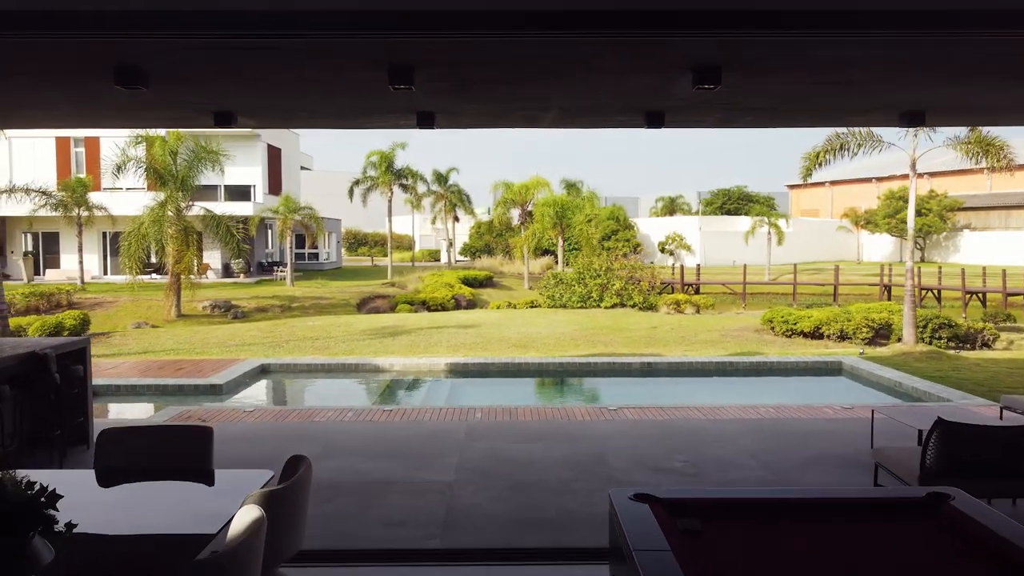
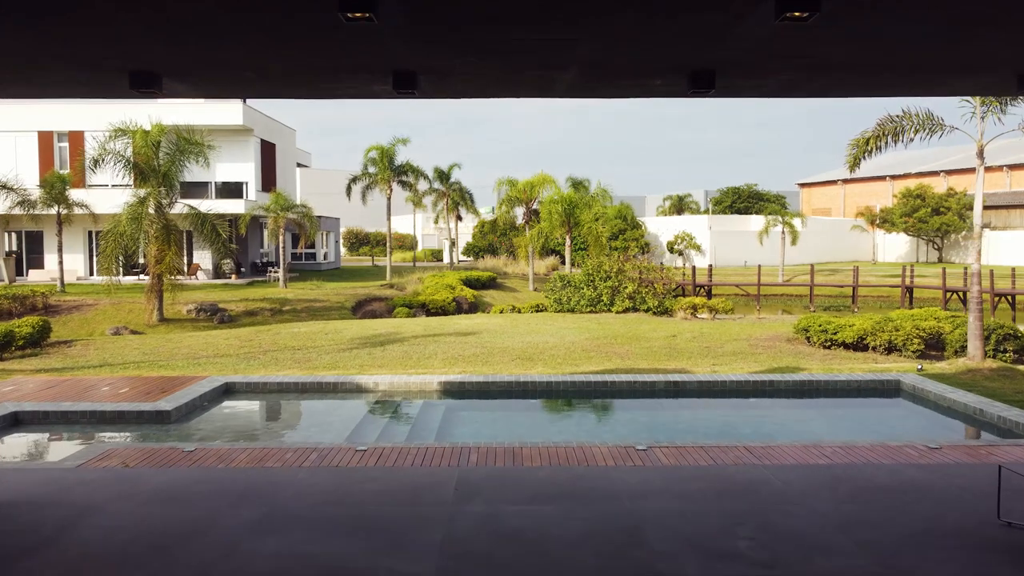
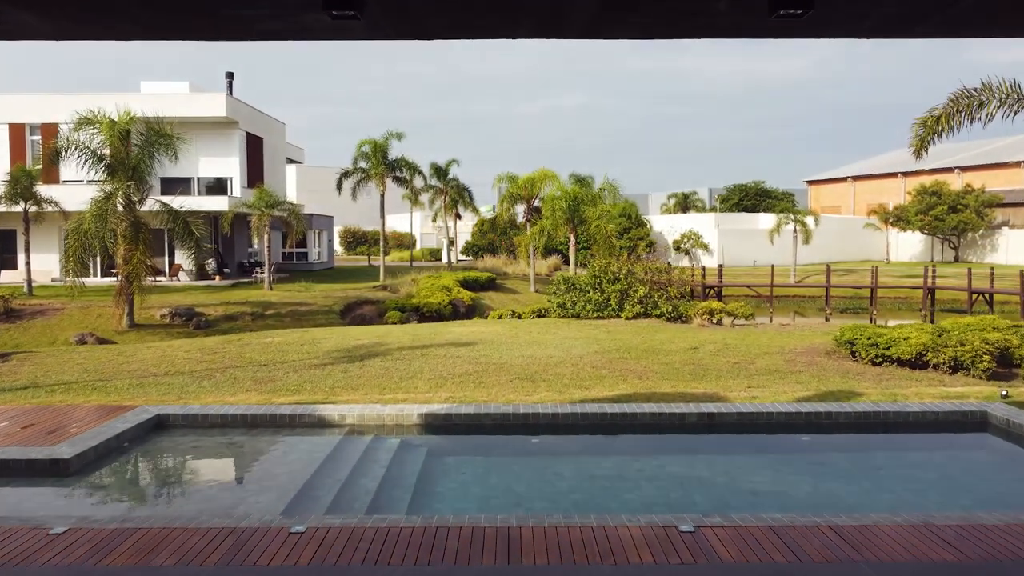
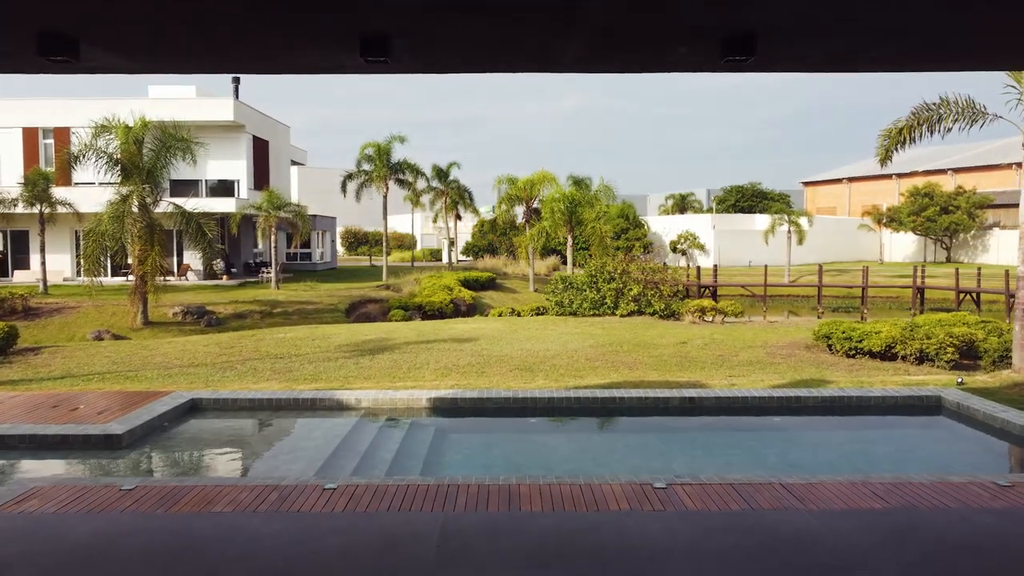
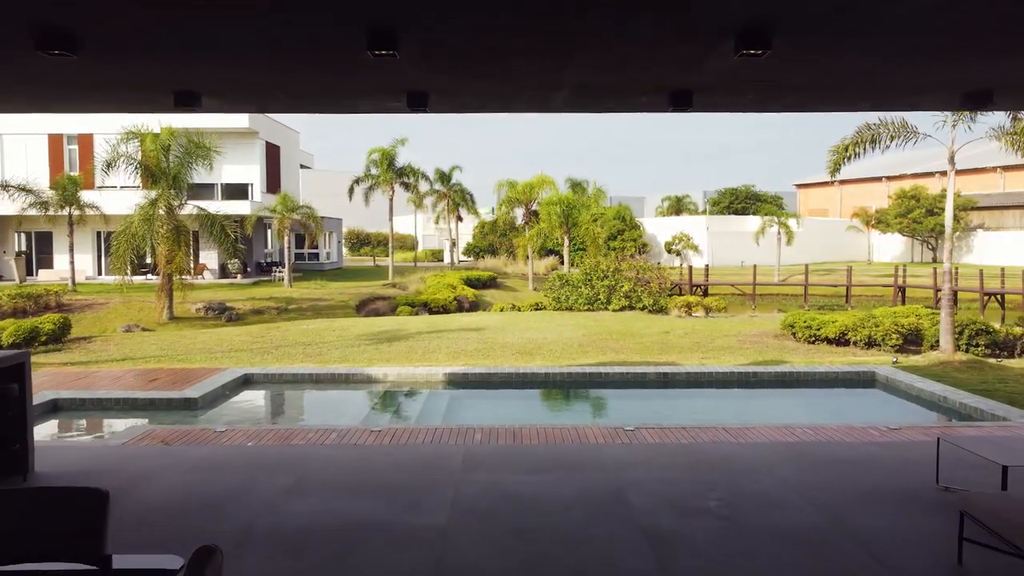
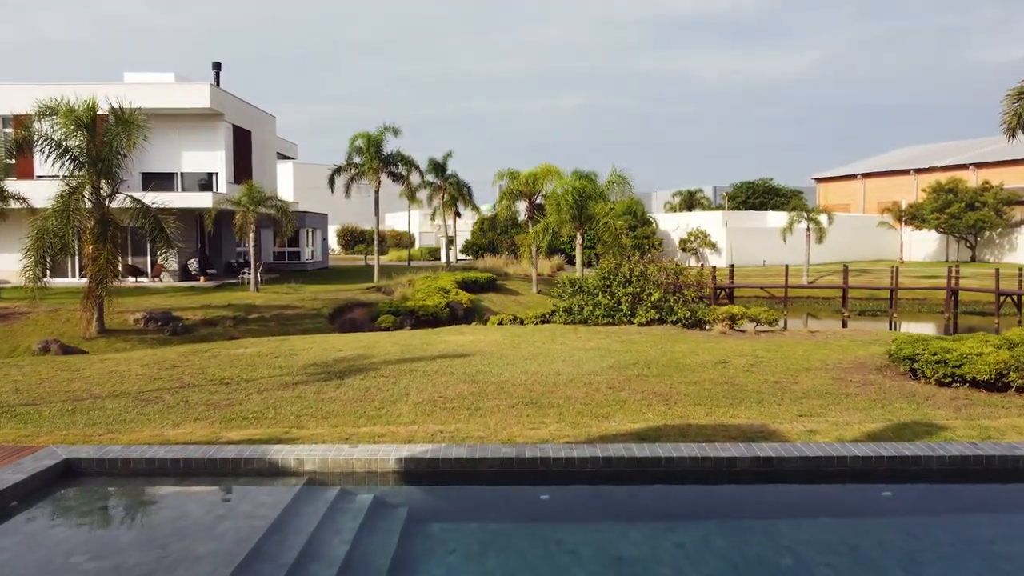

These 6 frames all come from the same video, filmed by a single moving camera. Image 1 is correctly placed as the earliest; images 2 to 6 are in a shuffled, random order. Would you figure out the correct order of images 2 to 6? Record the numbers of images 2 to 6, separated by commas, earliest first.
5, 2, 4, 3, 6
